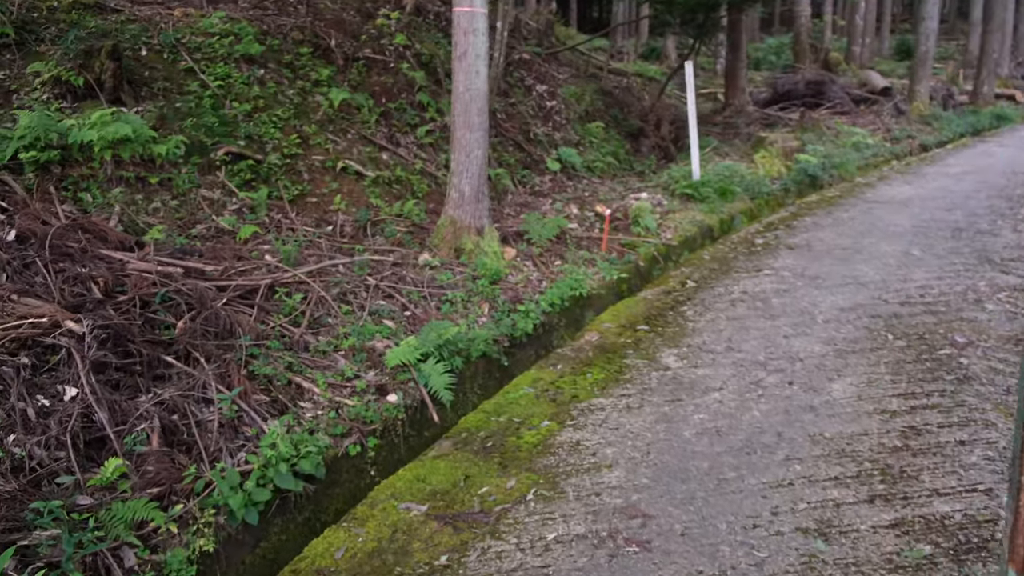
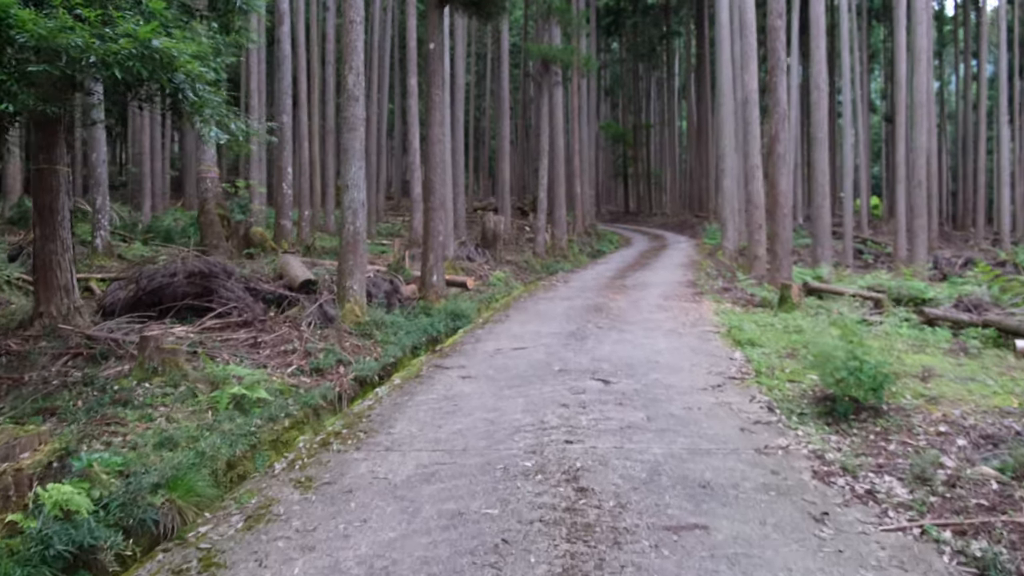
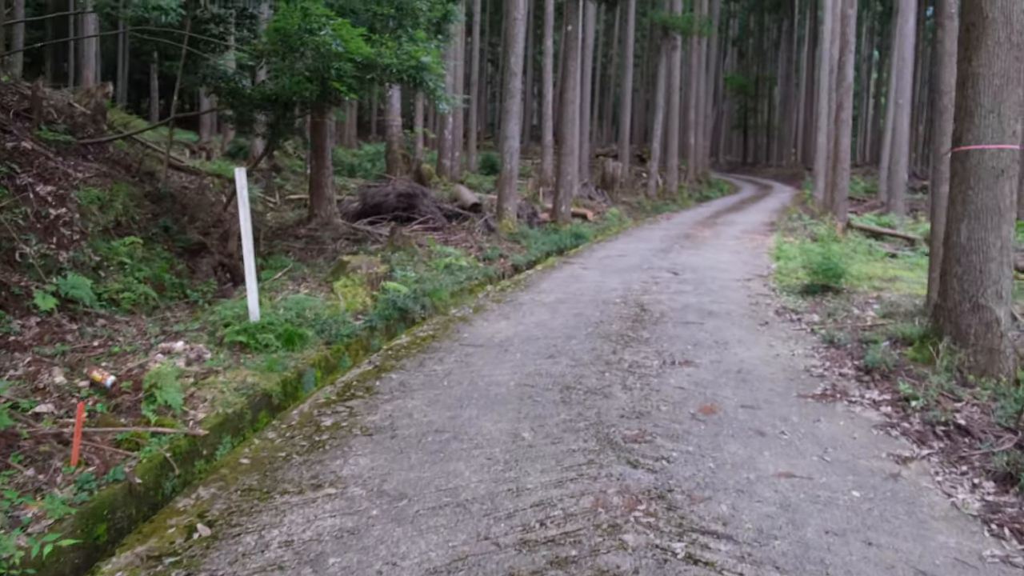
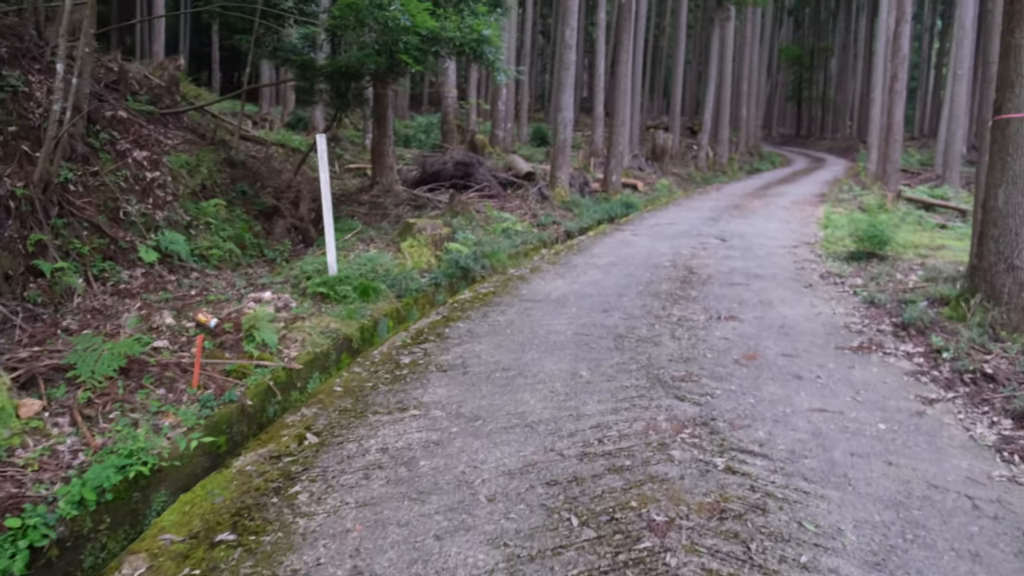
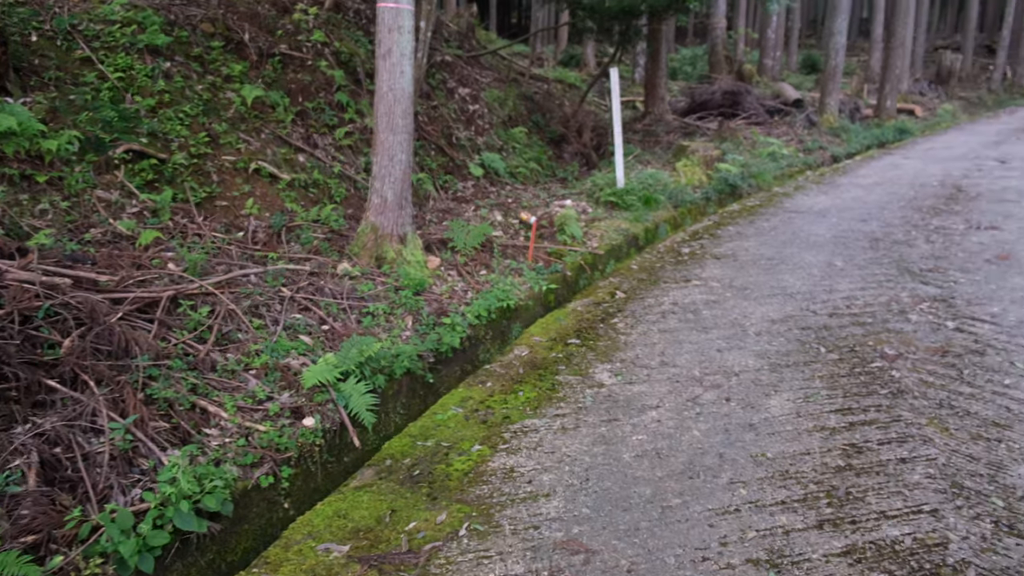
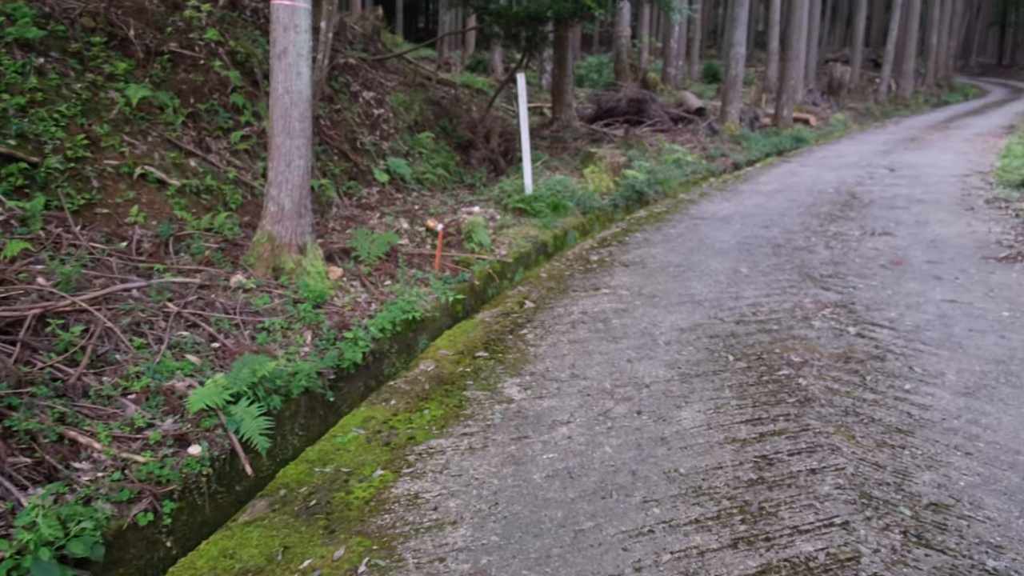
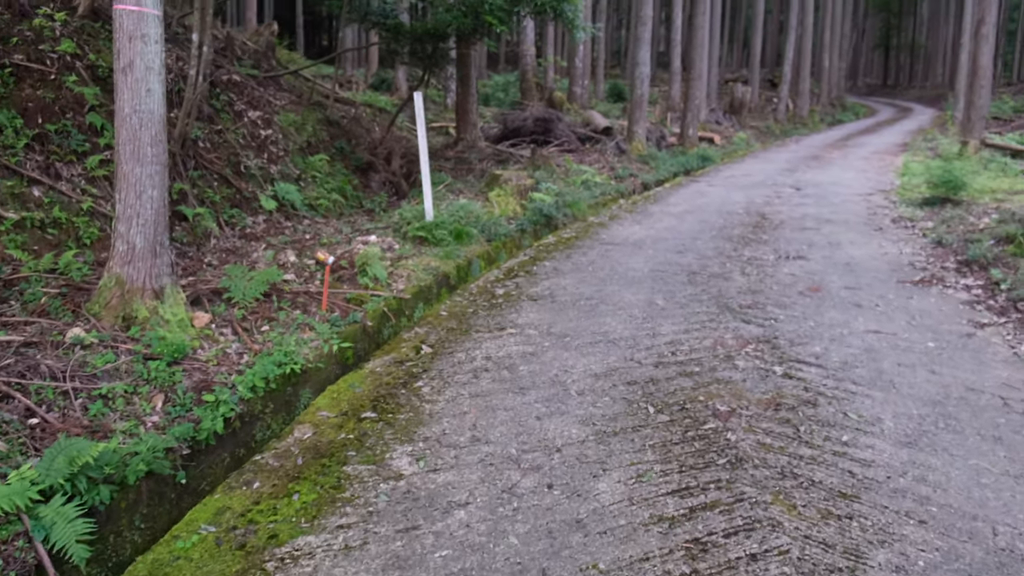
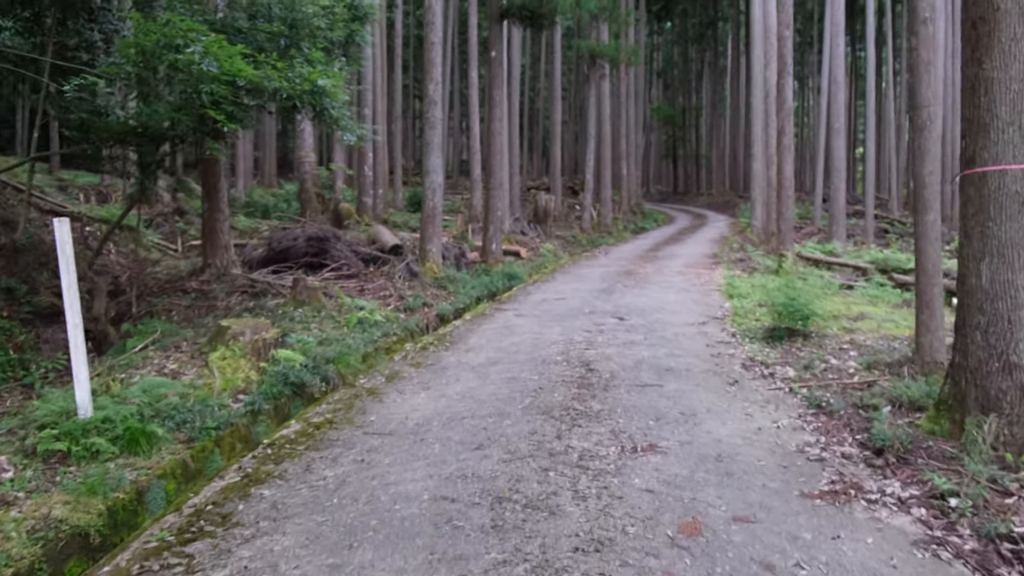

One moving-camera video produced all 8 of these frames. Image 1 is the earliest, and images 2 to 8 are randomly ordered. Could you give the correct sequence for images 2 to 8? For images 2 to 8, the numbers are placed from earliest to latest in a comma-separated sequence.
5, 6, 7, 4, 3, 8, 2
